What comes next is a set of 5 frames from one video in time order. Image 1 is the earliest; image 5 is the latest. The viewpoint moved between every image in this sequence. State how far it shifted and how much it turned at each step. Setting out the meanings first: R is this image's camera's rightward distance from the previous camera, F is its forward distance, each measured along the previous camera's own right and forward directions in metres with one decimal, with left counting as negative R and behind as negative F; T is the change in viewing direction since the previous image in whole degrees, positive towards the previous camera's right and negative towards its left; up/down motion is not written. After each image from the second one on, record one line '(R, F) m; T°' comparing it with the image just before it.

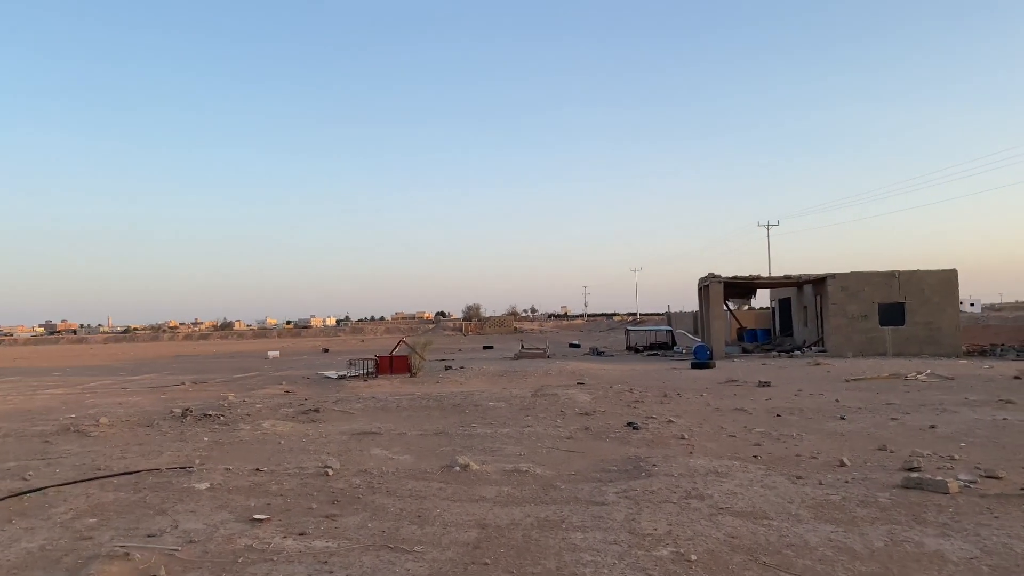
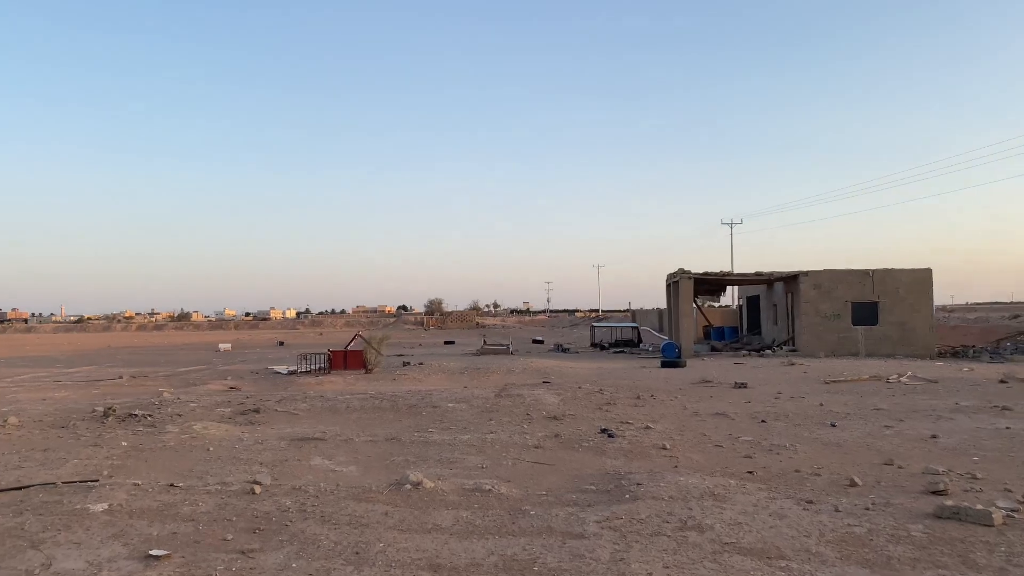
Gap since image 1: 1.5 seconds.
(0.0, +1.2) m; +3°
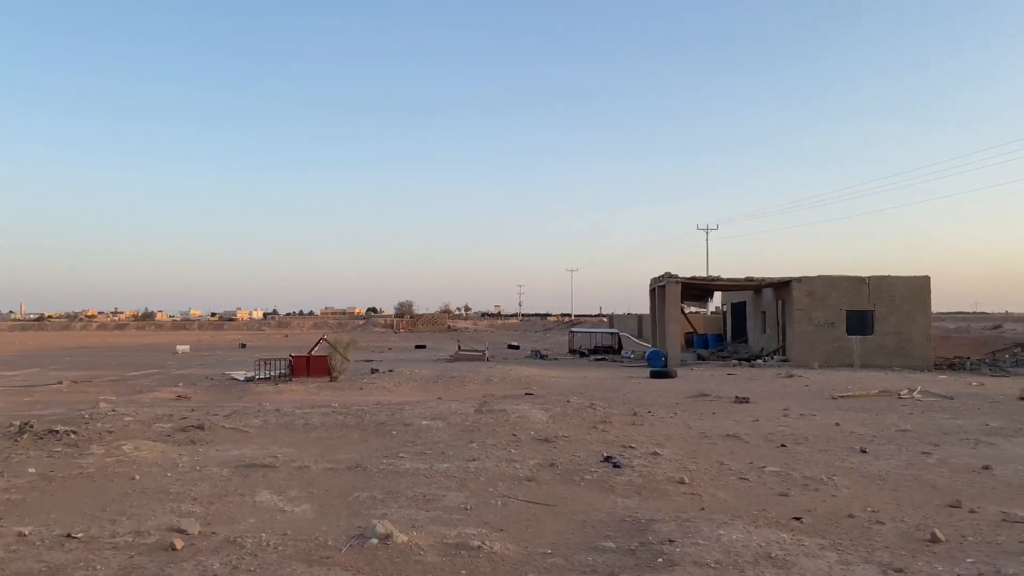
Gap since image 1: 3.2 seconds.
(-0.2, +1.5) m; +2°
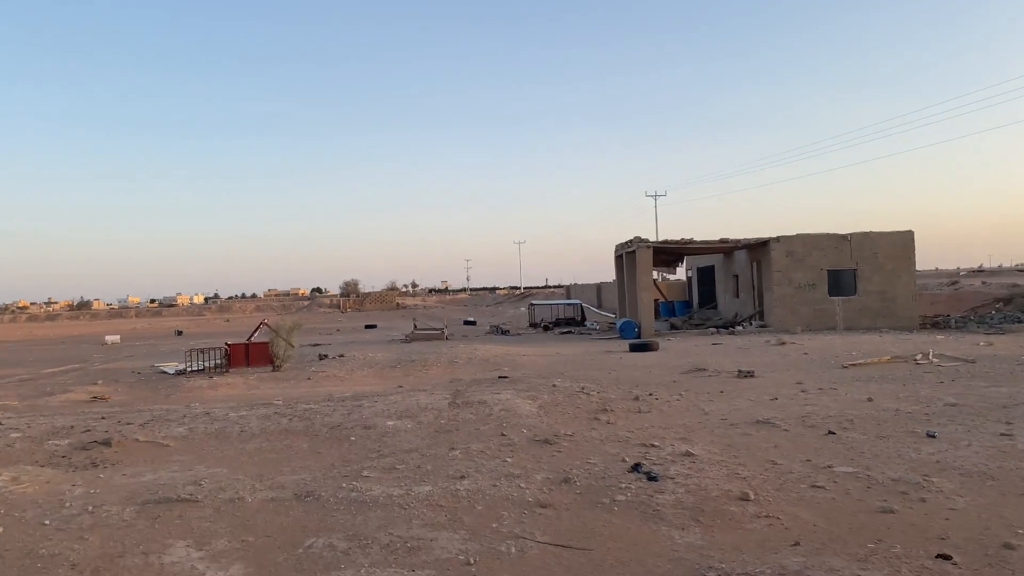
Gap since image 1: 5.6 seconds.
(-0.5, +2.1) m; +4°
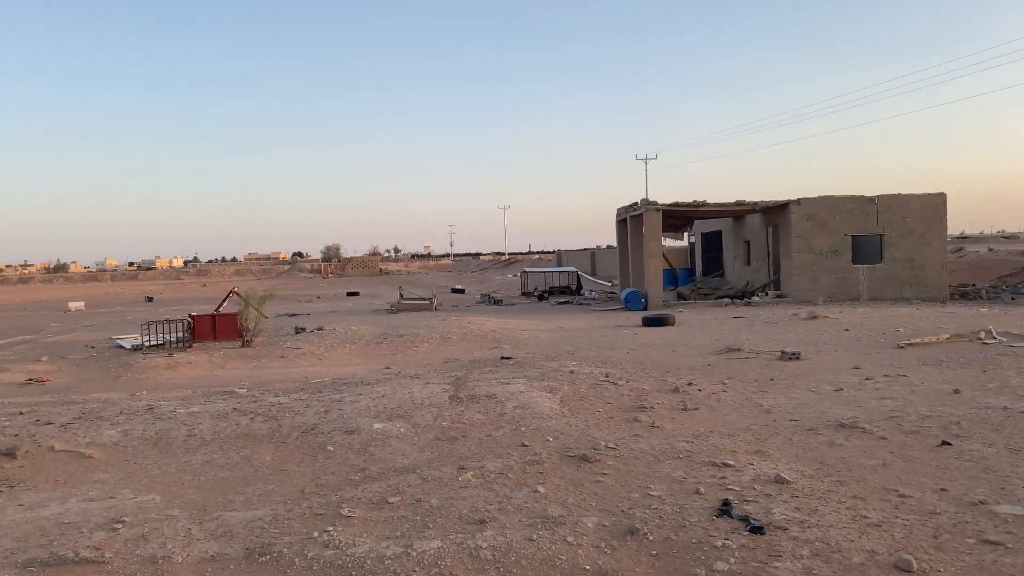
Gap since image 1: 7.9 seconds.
(-0.4, +2.0) m; +2°
